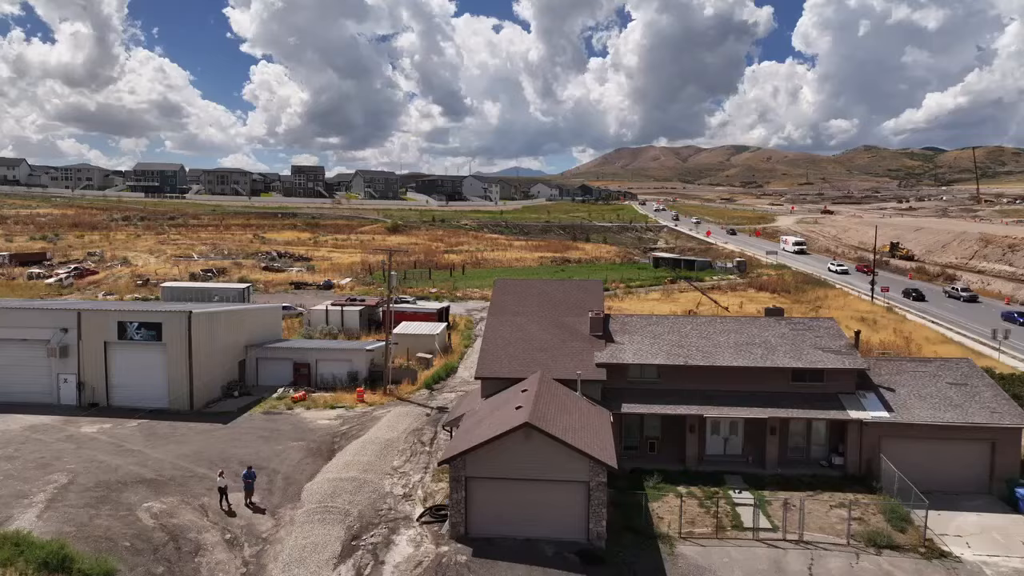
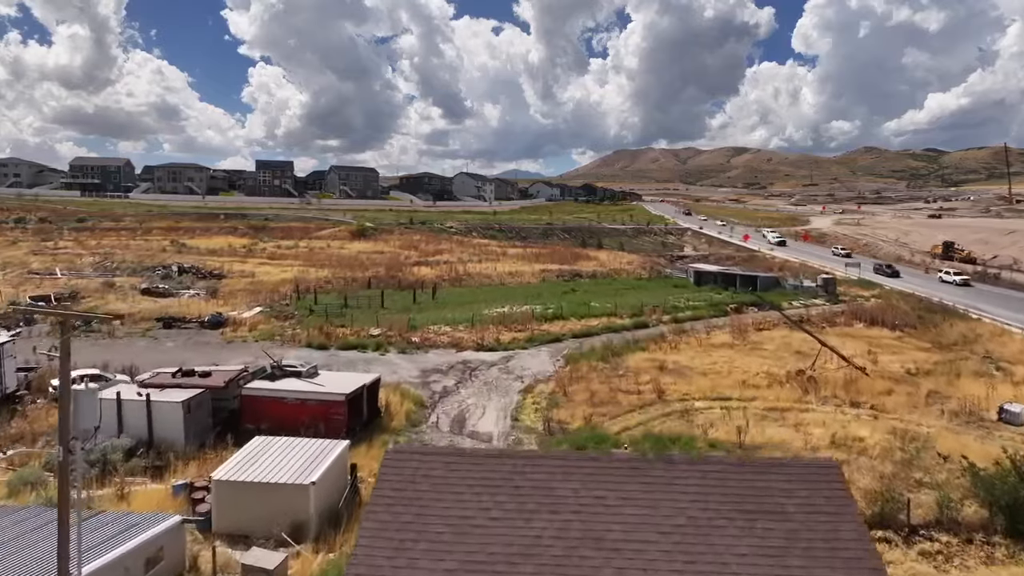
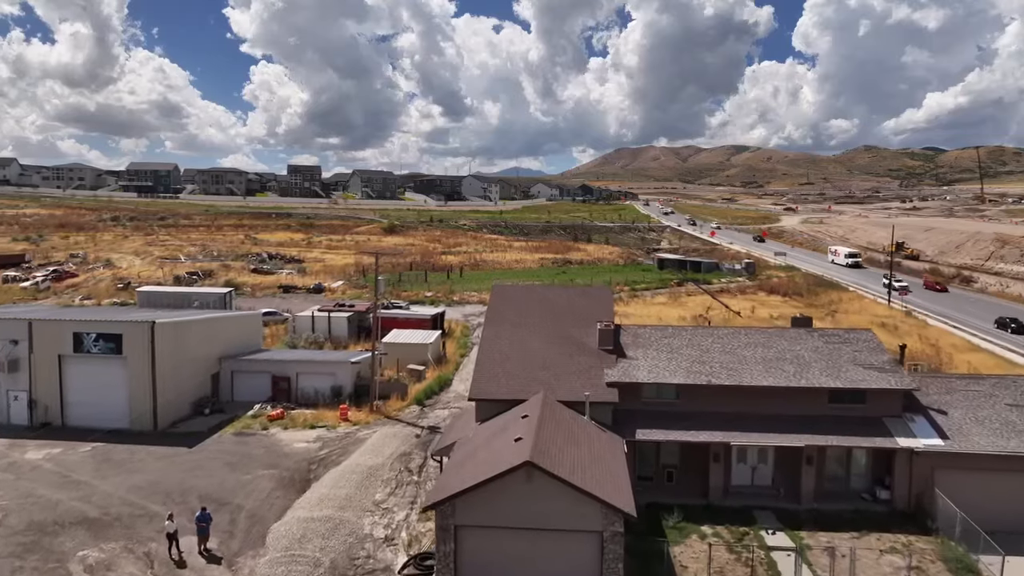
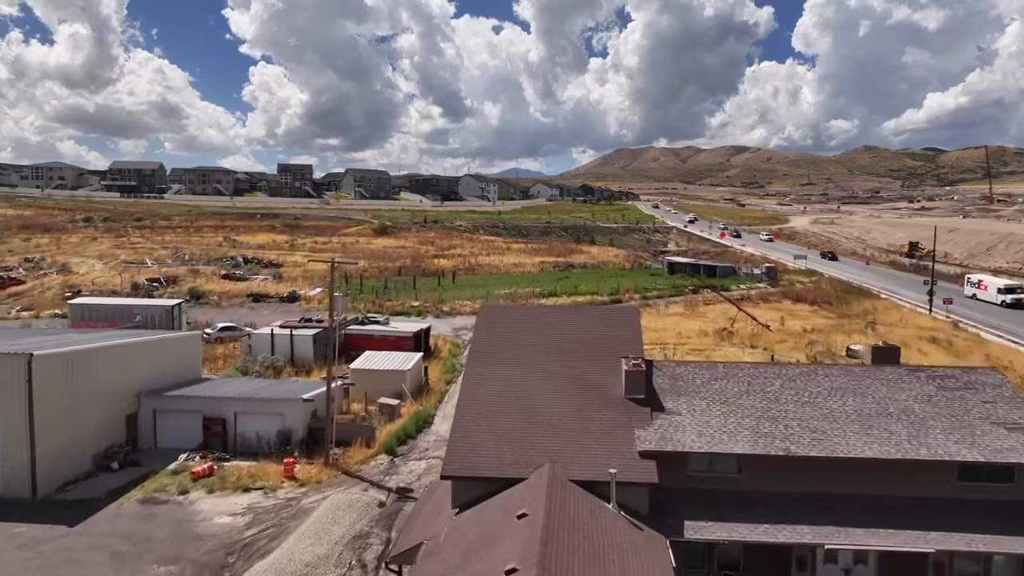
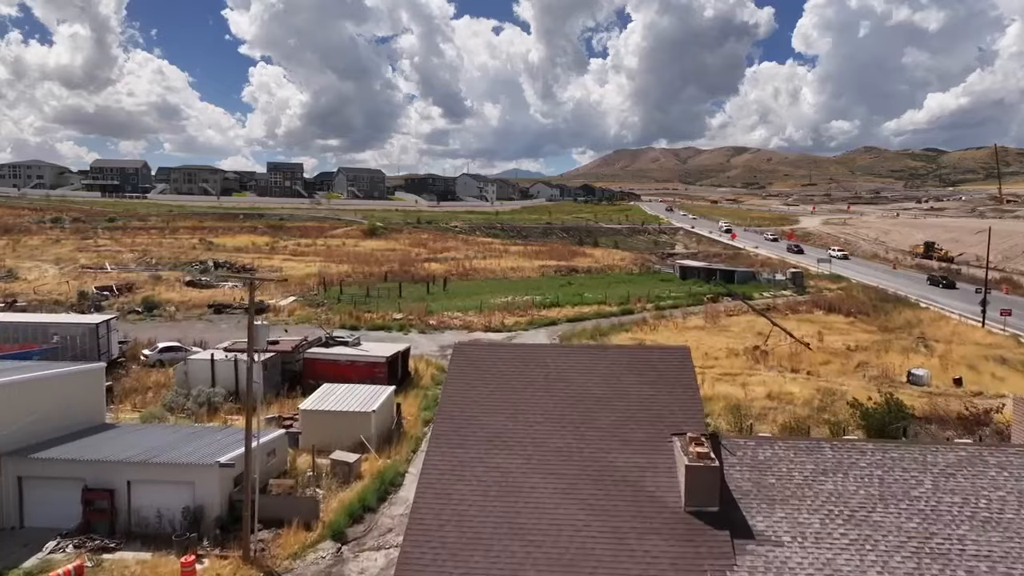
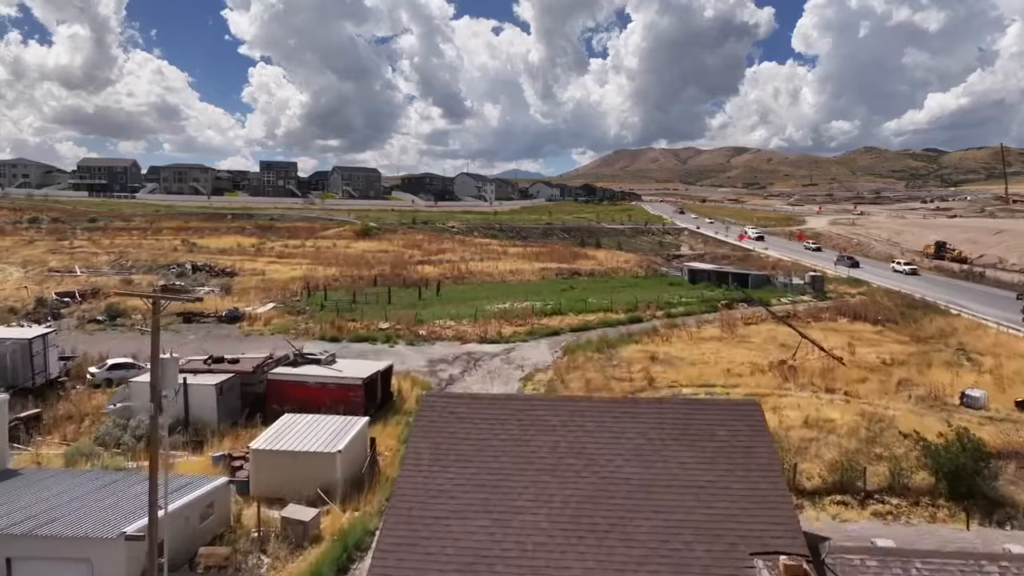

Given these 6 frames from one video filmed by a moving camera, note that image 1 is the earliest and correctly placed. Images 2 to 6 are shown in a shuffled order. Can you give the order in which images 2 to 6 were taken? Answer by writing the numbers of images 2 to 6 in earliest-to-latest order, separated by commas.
3, 4, 5, 6, 2
